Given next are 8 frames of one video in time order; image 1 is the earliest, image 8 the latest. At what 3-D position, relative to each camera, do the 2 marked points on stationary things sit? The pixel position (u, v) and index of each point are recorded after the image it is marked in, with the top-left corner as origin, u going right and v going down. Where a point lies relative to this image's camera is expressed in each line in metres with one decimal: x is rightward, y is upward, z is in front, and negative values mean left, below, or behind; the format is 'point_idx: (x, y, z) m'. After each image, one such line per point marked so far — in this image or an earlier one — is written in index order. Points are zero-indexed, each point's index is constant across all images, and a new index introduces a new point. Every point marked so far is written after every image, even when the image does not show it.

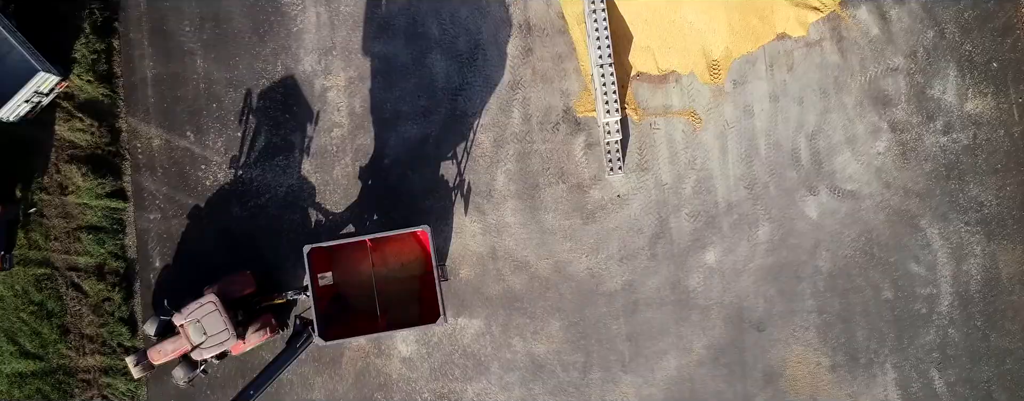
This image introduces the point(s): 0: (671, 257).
0: (+3.1, -1.1, +9.8) m
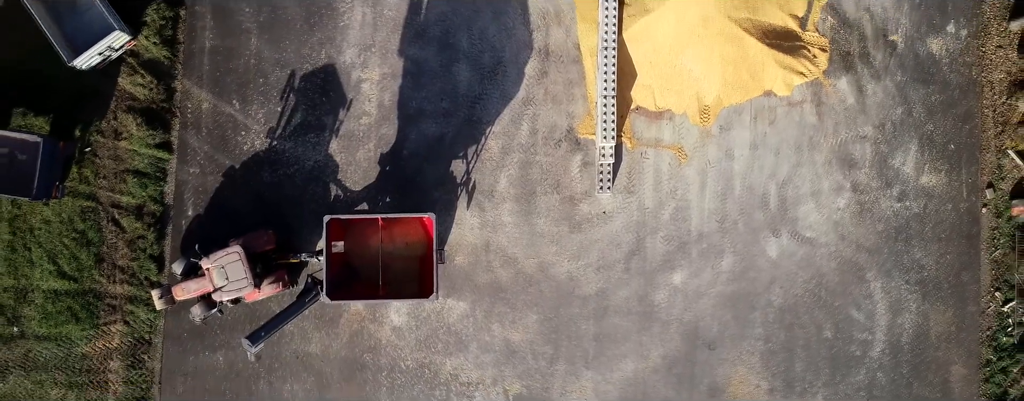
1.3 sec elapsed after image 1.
0: (+2.9, -1.6, +11.0) m
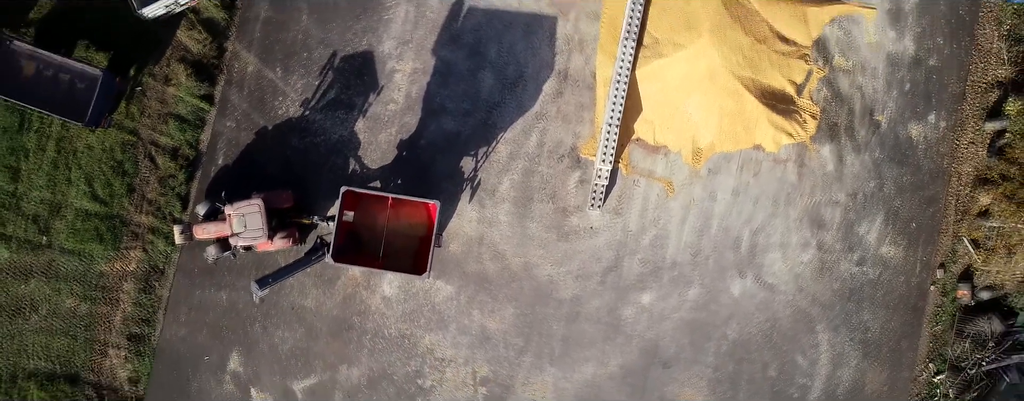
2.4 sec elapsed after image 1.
0: (+2.5, -2.1, +12.1) m
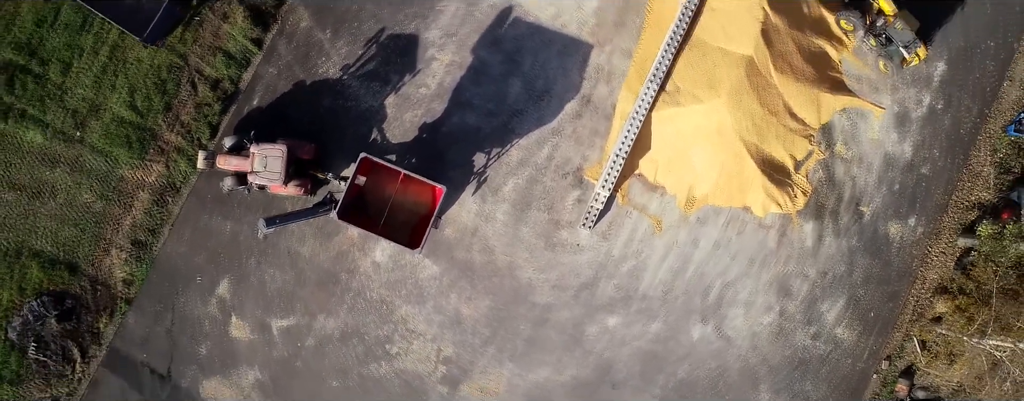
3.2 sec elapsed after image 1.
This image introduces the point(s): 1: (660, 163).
0: (+1.9, -2.7, +13.0) m
1: (+3.7, +0.9, +12.6) m
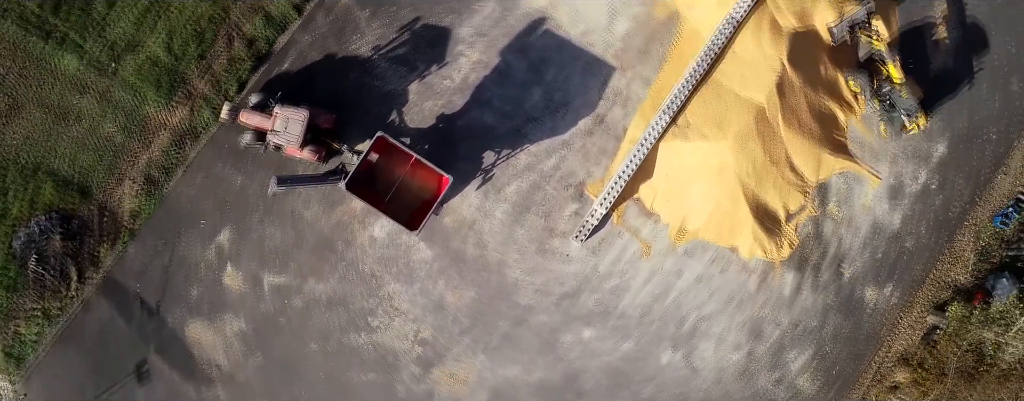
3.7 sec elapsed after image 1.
0: (+1.4, -3.0, +13.5) m
1: (+3.8, +0.2, +13.1) m
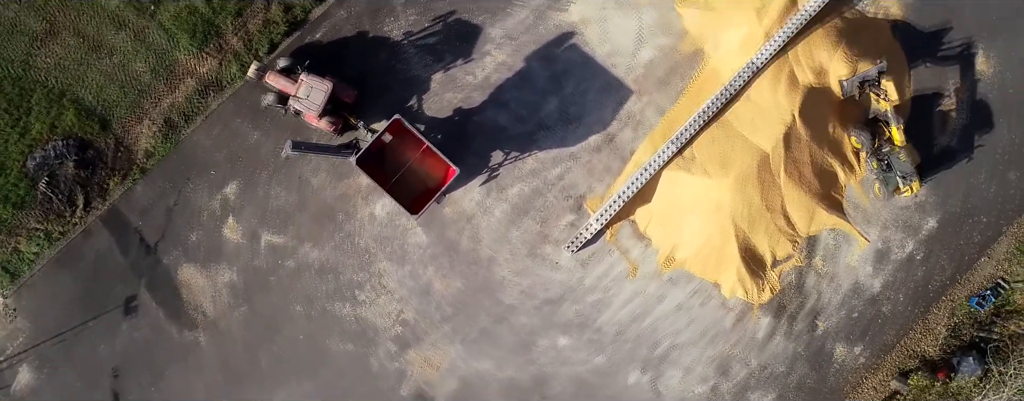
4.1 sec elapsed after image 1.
0: (+0.9, -3.3, +13.9) m
1: (+3.8, -0.4, +13.5) m
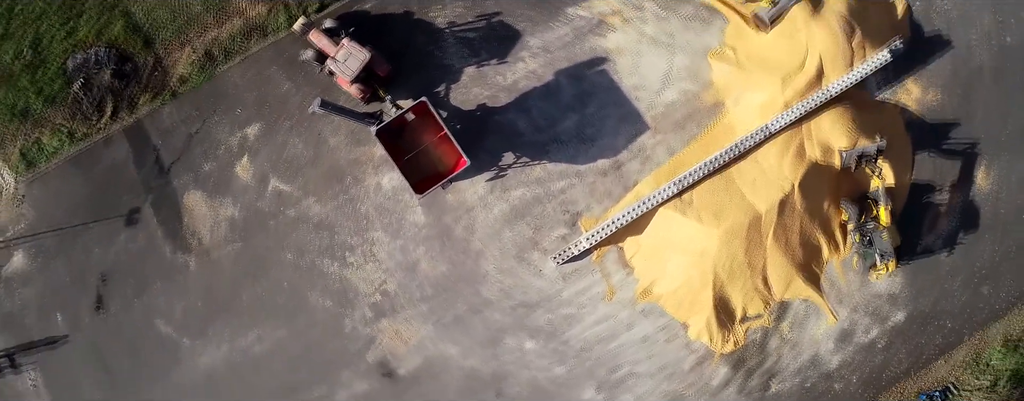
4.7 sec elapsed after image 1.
0: (+0.2, -3.4, +14.4) m
1: (+3.6, -1.4, +14.1) m
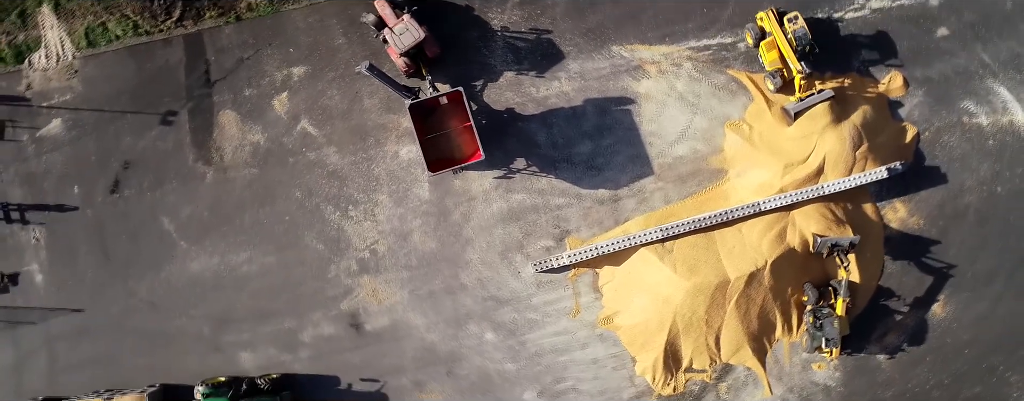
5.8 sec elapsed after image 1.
0: (-0.8, -3.4, +15.5) m
1: (+3.1, -2.4, +15.1) m
